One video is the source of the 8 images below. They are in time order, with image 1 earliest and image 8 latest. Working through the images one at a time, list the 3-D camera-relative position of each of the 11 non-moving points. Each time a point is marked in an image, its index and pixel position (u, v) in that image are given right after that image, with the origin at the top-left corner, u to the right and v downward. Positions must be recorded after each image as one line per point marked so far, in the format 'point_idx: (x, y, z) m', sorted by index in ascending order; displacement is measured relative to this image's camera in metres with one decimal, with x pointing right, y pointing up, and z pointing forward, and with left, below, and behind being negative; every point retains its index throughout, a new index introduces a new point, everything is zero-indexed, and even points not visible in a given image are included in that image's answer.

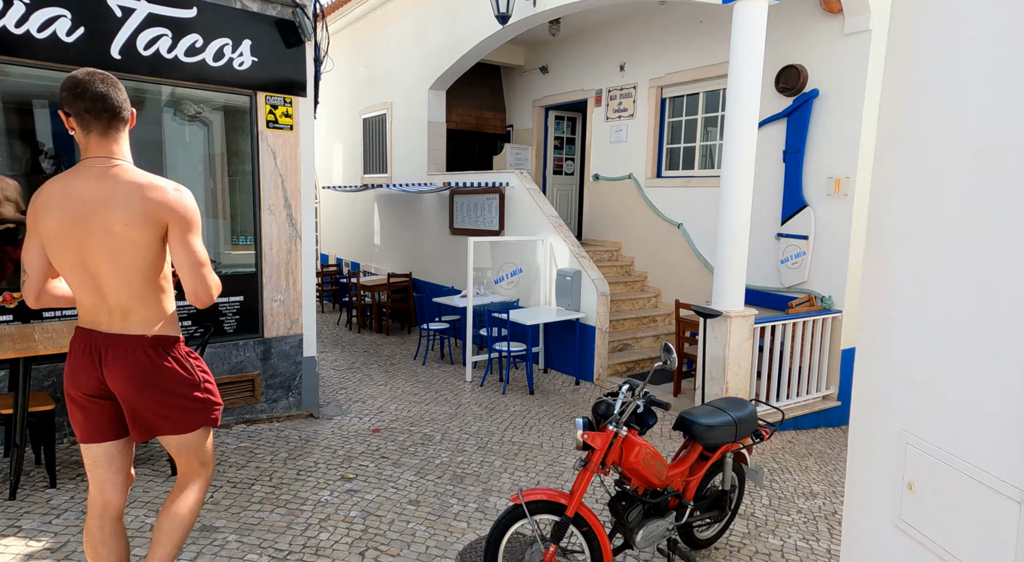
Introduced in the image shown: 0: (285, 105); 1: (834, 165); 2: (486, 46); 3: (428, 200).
0: (-1.8, +1.4, +5.0) m
1: (+3.2, +1.2, +6.4) m
2: (-0.4, +3.3, +9.1) m
3: (-1.3, +1.3, +10.2) m
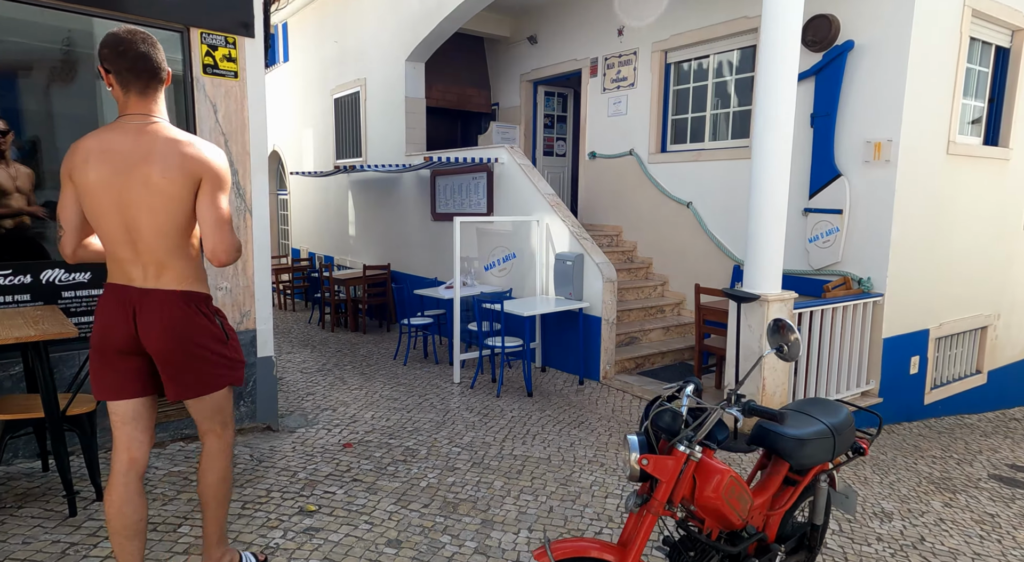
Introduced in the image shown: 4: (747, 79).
0: (-1.8, +1.5, +4.1) m
1: (+3.1, +1.3, +5.6) m
2: (-0.6, +3.4, +8.2) m
3: (-1.5, +1.4, +9.3) m
4: (+2.5, +2.1, +6.8) m
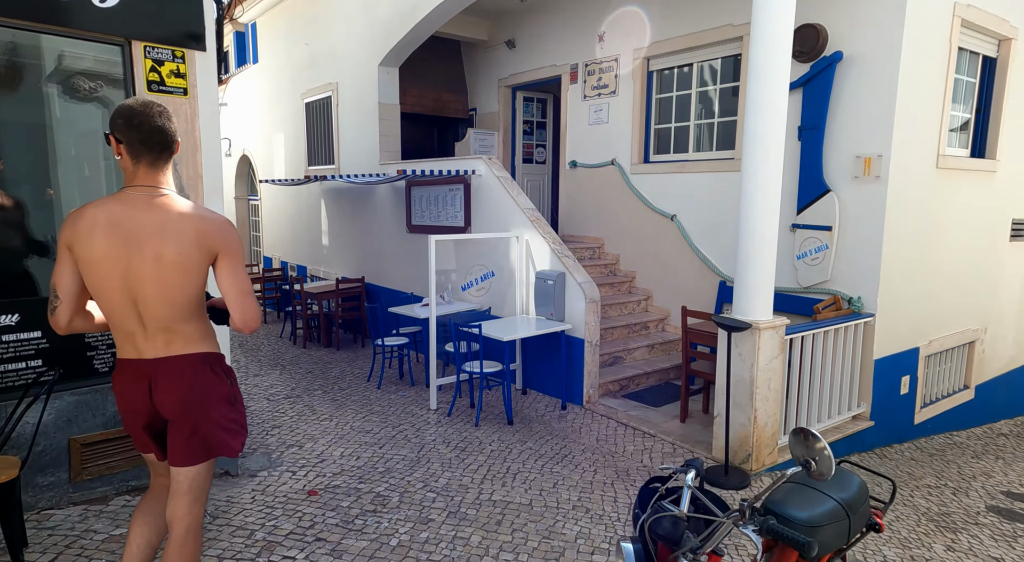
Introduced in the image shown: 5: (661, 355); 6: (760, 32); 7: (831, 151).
0: (-2.0, +1.3, +3.8) m
1: (+2.9, +1.2, +5.4) m
2: (-0.9, +3.2, +7.9) m
3: (-1.8, +1.2, +8.9) m
4: (+2.2, +2.0, +6.6) m
5: (+1.6, -0.8, +6.7) m
6: (+1.6, +1.6, +4.3) m
7: (+2.8, +1.1, +5.6) m
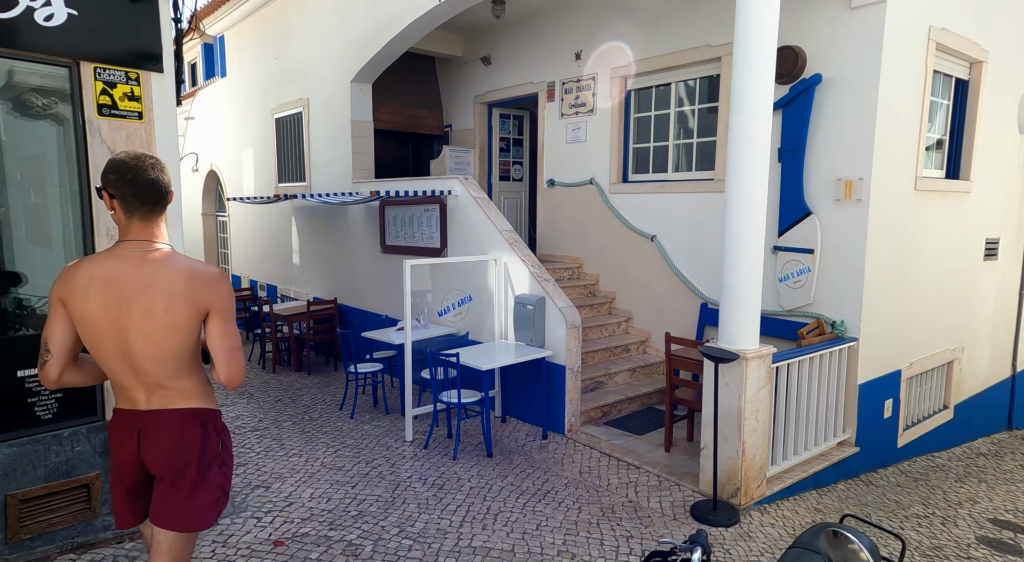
0: (-2.1, +1.1, +3.5) m
1: (+2.7, +1.0, +5.4) m
2: (-1.1, +3.0, +7.8) m
3: (-2.1, +0.9, +8.7) m
4: (+2.0, +1.7, +6.6) m
5: (+1.3, -1.0, +6.6) m
6: (+1.5, +1.5, +4.3) m
7: (+2.6, +0.9, +5.6) m
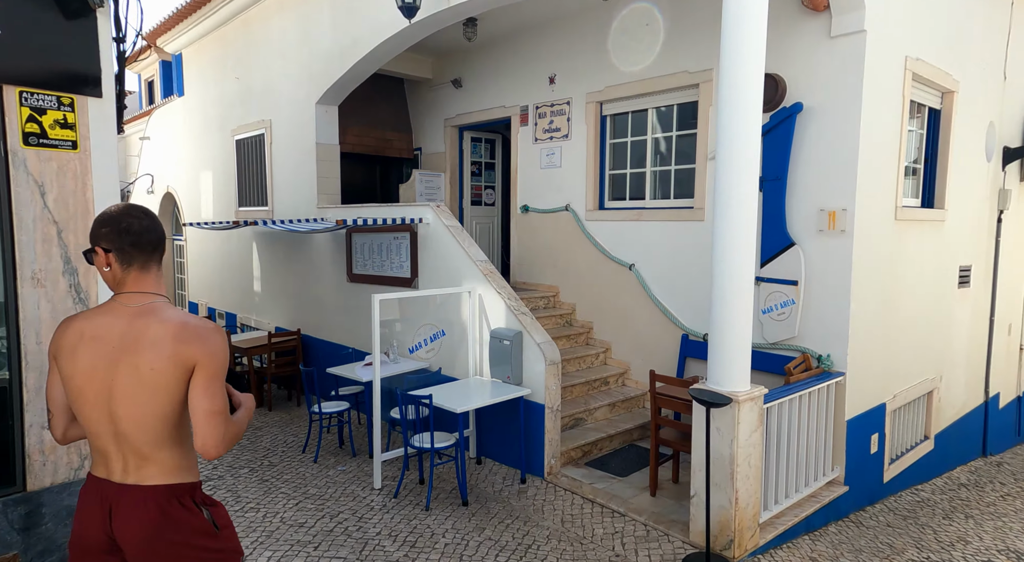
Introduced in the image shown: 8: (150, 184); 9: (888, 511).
0: (-2.2, +0.9, +3.2) m
1: (+2.5, +0.7, +5.3) m
2: (-1.5, +2.6, +7.5) m
3: (-2.5, +0.5, +8.3) m
4: (+1.7, +1.4, +6.4) m
5: (+1.1, -1.3, +6.4) m
6: (+1.4, +1.2, +4.1) m
7: (+2.4, +0.7, +5.5) m
8: (-8.2, +2.2, +14.7) m
9: (+3.2, -1.9, +5.5) m
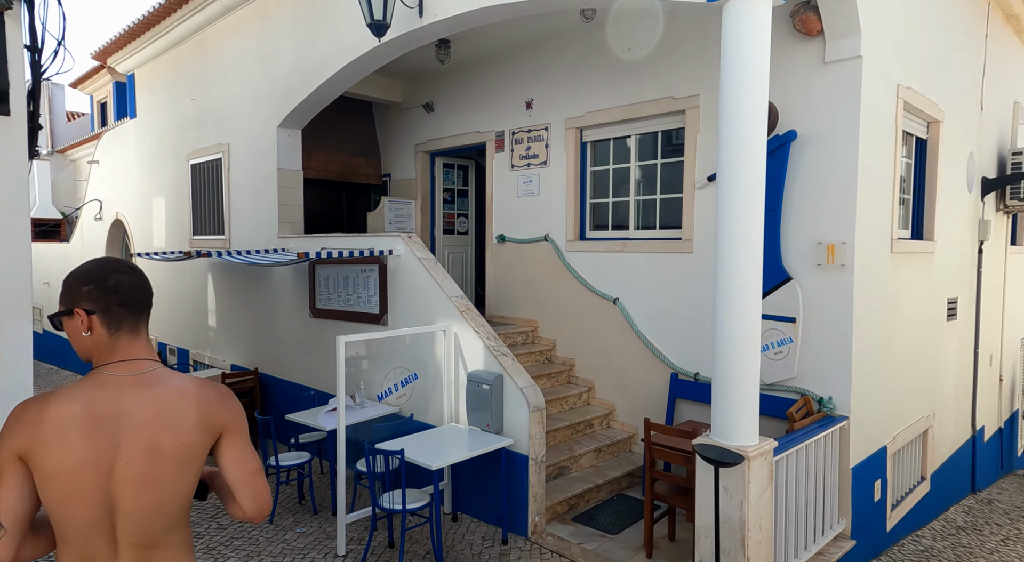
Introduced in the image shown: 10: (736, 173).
0: (-2.2, +0.6, +2.7) m
1: (+2.4, +0.4, +5.0) m
2: (-1.7, +2.3, +7.1) m
3: (-2.8, +0.1, +7.8) m
4: (+1.5, +1.1, +6.1) m
5: (+0.9, -1.6, +5.9) m
6: (+1.3, +1.0, +3.8) m
7: (+2.2, +0.4, +5.2) m
8: (-8.9, +1.5, +13.9) m
9: (+3.0, -2.2, +5.1) m
10: (+1.3, +0.6, +3.7) m
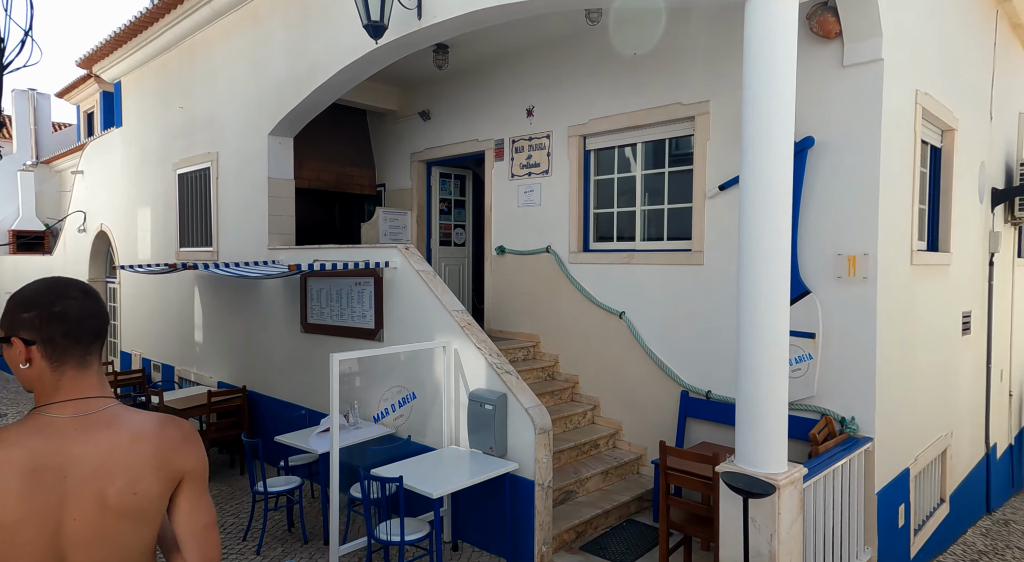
0: (-2.2, +0.6, +2.4) m
1: (+2.4, +0.3, +4.7) m
2: (-1.7, +2.1, +6.8) m
3: (-2.8, 0.0, +7.4) m
4: (+1.5, +1.0, +5.9) m
5: (+0.9, -1.7, +5.6) m
6: (+1.3, +0.9, +3.5) m
7: (+2.2, +0.3, +4.9) m
8: (-8.9, +1.2, +13.5) m
9: (+3.0, -2.3, +4.8) m
10: (+1.3, +0.6, +3.5) m
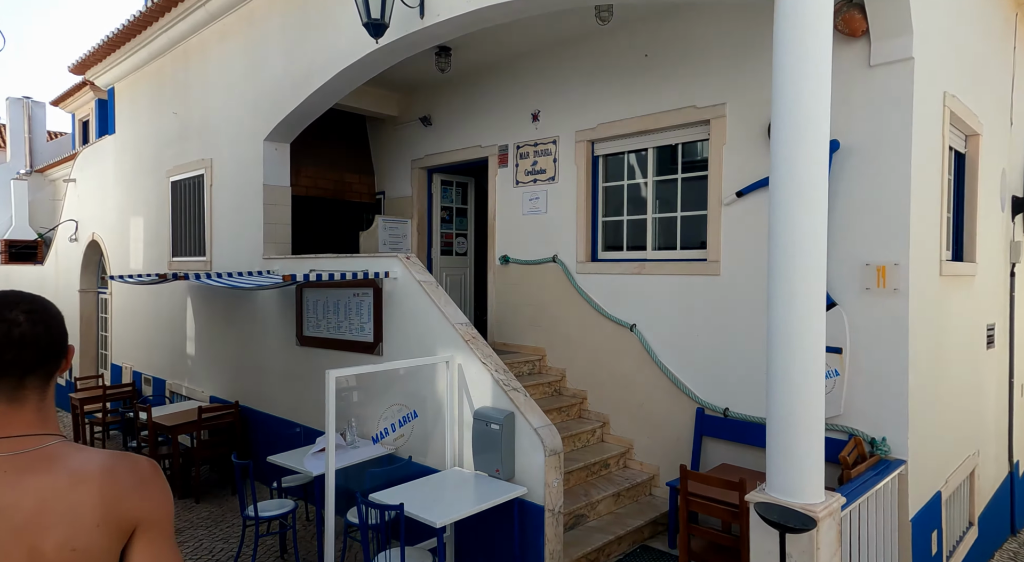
0: (-2.1, +0.5, +2.1) m
1: (+2.5, +0.2, +4.5) m
2: (-1.7, +2.0, +6.6) m
3: (-2.7, -0.2, +7.2) m
4: (+1.6, +0.9, +5.6) m
5: (+1.0, -1.8, +5.3) m
6: (+1.4, +0.8, +3.3) m
7: (+2.3, +0.2, +4.7) m
8: (-8.9, +1.0, +13.2) m
9: (+3.1, -2.4, +4.5) m
10: (+1.4, +0.5, +3.2) m
